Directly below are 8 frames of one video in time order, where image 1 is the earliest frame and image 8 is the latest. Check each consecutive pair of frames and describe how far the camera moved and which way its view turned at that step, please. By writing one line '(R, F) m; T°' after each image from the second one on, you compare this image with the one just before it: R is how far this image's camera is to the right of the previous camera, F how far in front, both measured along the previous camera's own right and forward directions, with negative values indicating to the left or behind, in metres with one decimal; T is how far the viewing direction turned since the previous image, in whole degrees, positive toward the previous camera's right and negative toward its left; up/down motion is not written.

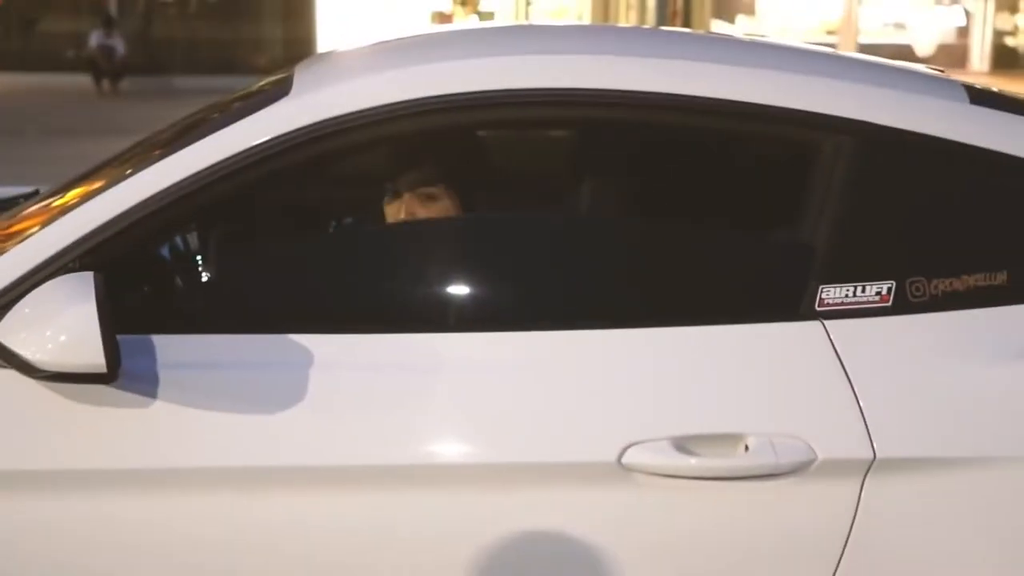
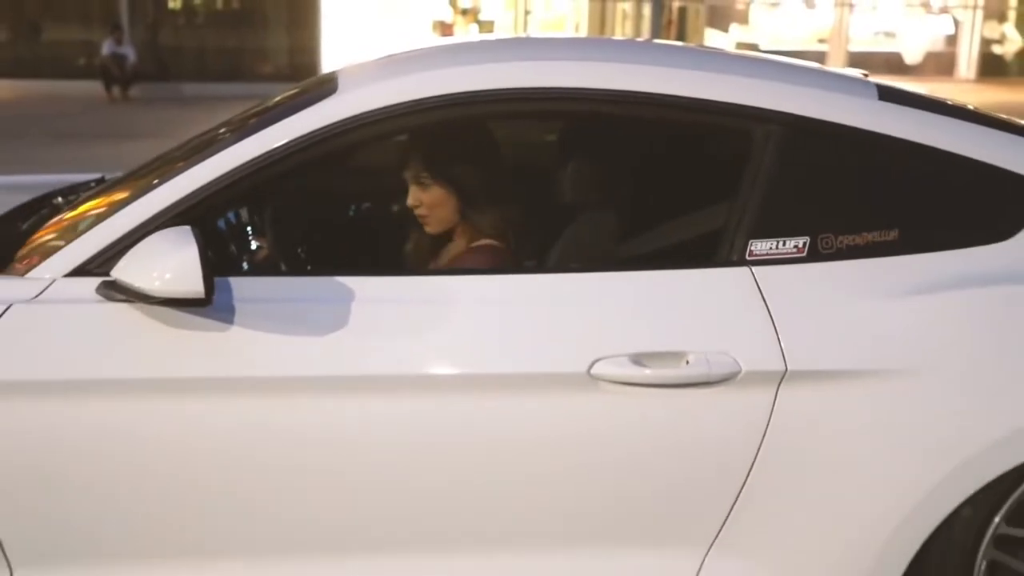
(0.0, -0.6) m; 0°
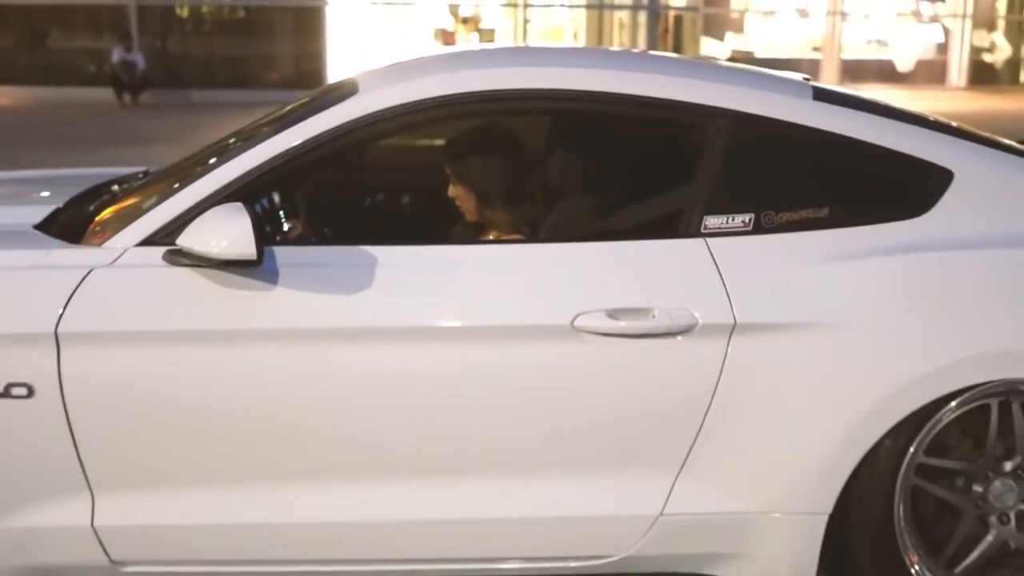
(0.0, -0.5) m; 0°
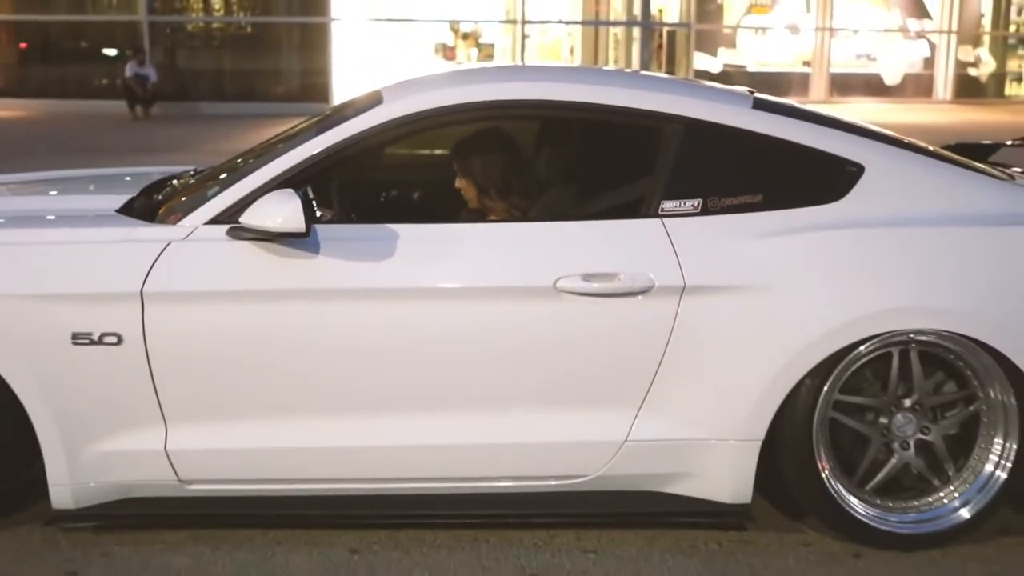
(0.0, -0.7) m; 0°
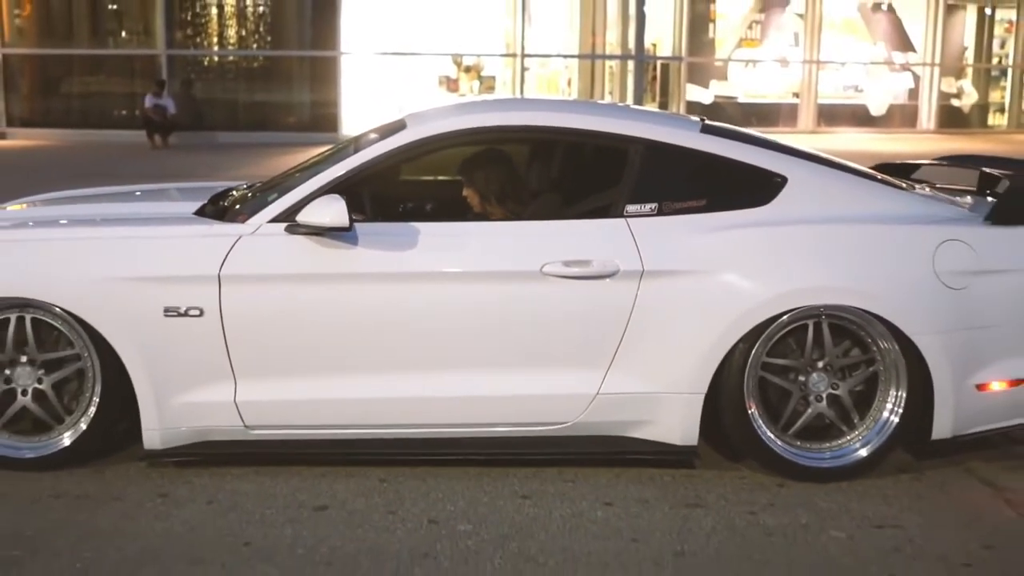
(0.0, -1.0) m; 0°
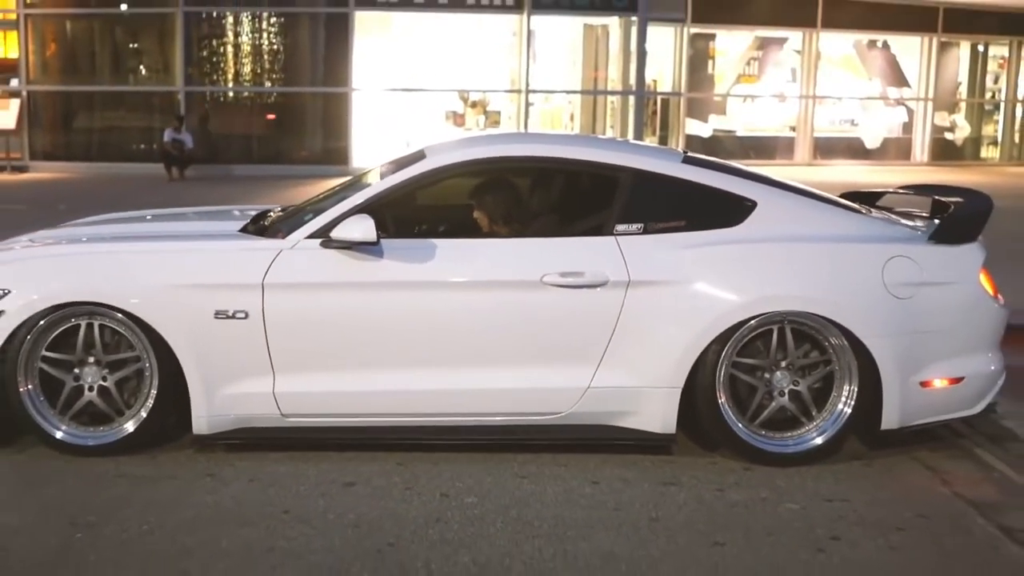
(0.0, -0.7) m; 0°
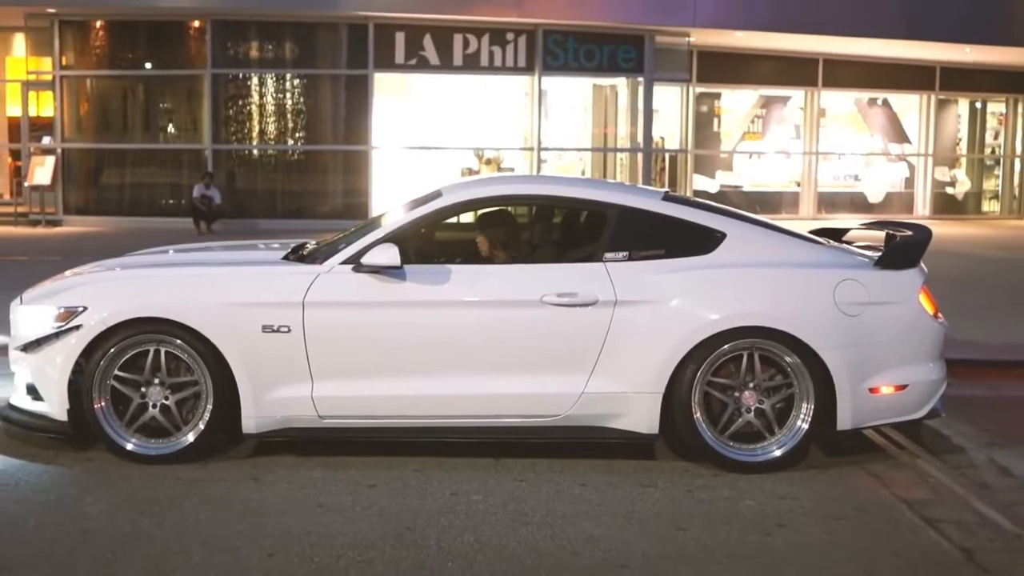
(+0.1, -0.9) m; -1°
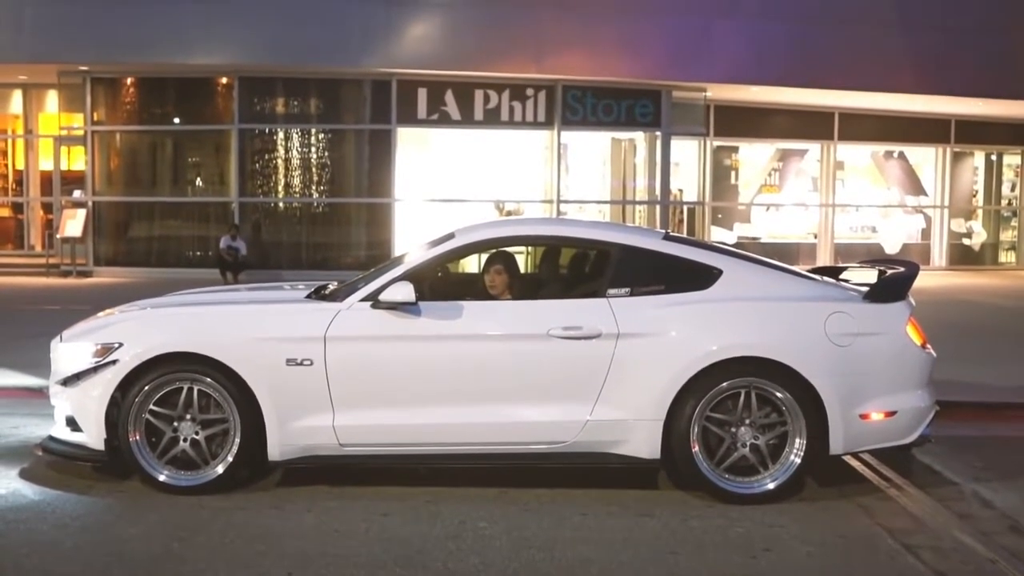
(+0.1, -0.4) m; -1°
